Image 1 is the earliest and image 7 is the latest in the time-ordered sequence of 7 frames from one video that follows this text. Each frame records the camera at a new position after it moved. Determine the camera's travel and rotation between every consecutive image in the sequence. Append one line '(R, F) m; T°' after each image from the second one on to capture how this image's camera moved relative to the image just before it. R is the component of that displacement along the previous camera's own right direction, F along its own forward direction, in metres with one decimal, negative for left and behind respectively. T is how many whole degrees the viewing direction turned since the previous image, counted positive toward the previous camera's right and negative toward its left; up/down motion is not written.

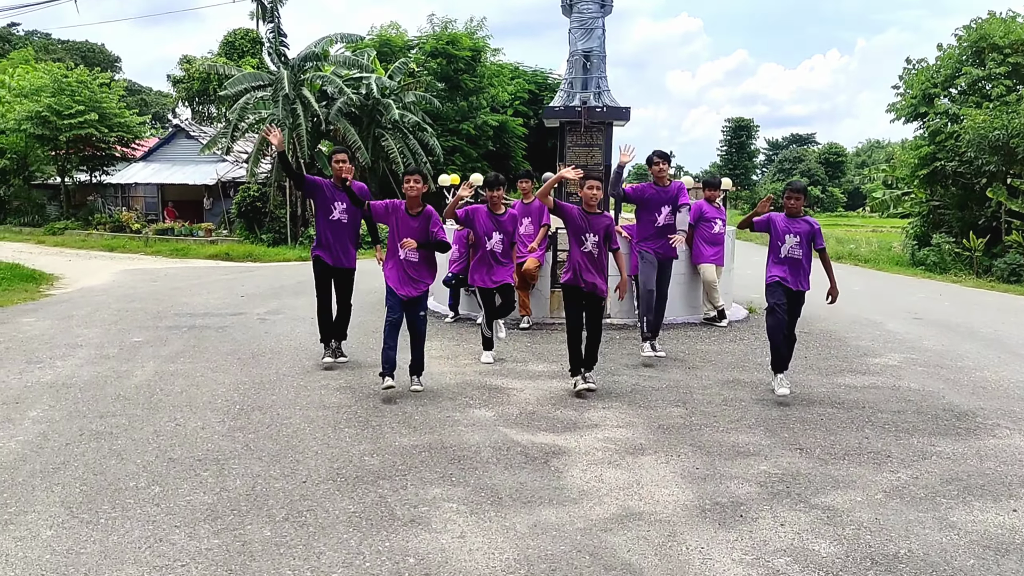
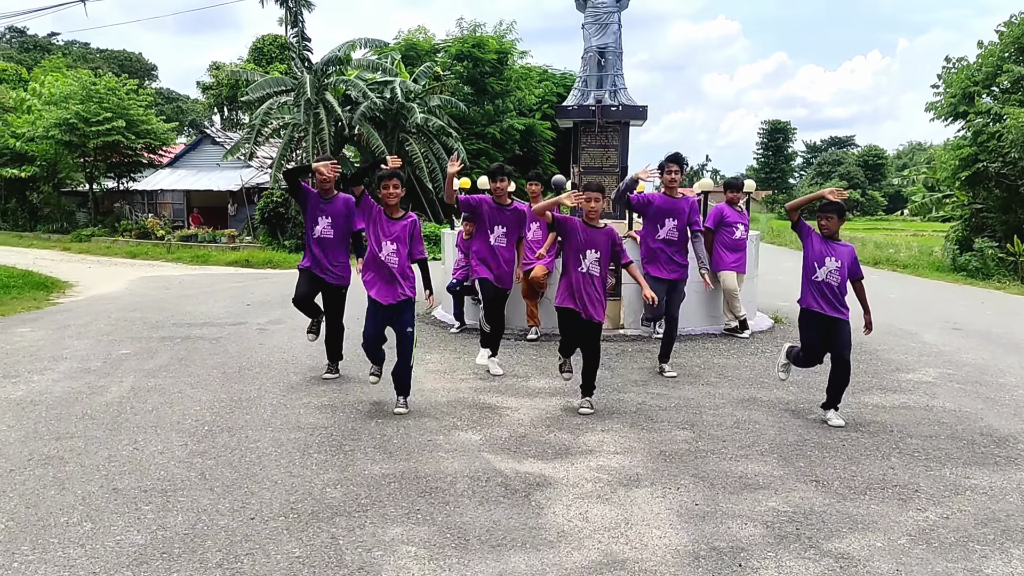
(+0.2, +0.4) m; -2°
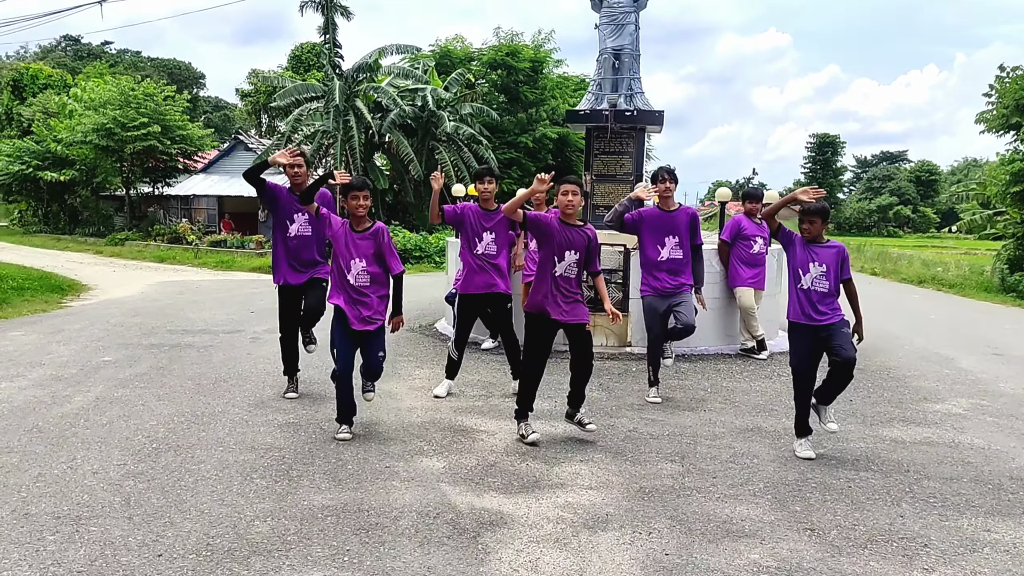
(+0.3, +0.4) m; -3°
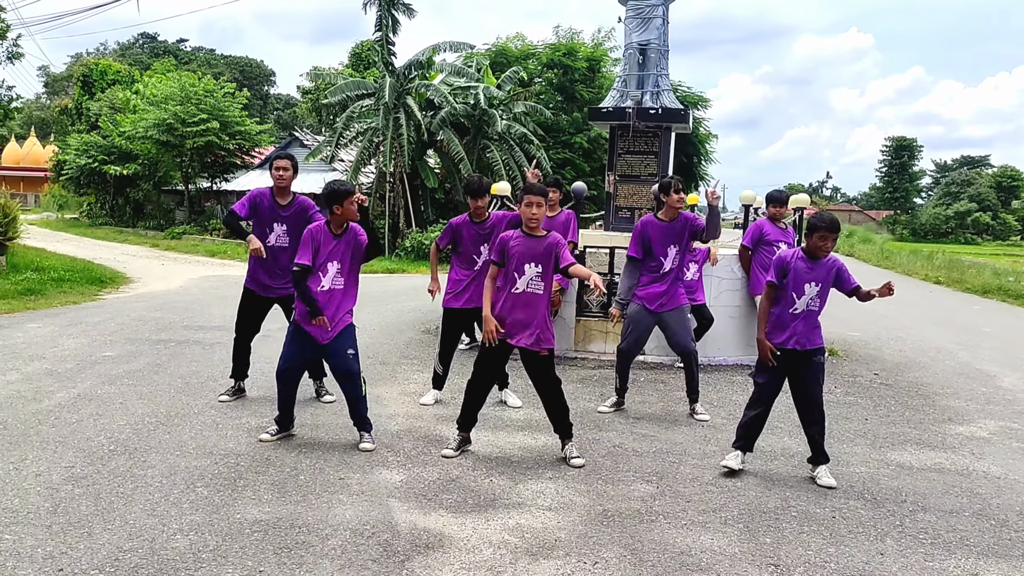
(+0.4, +0.3) m; -4°
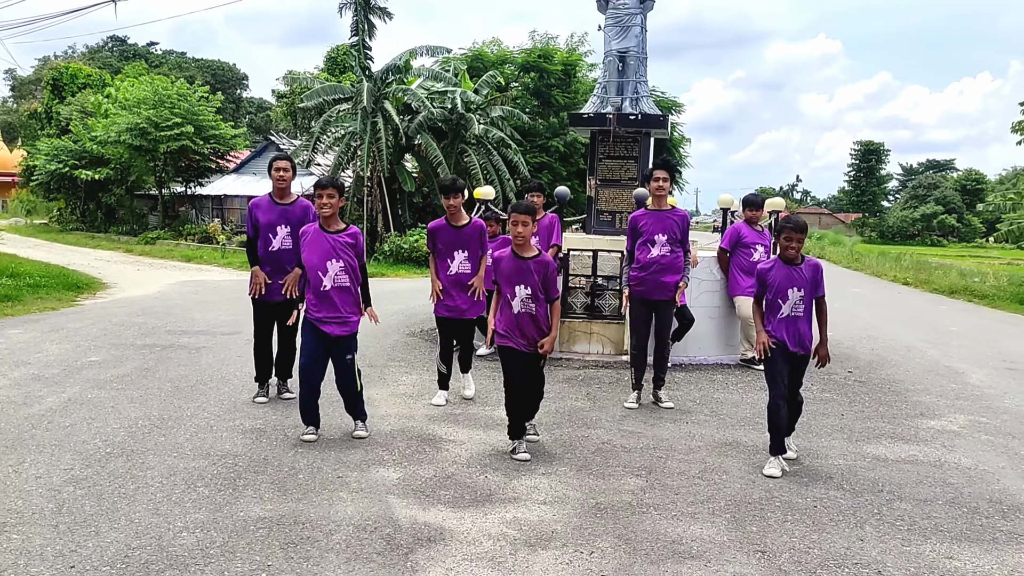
(-0.1, -0.1) m; +2°
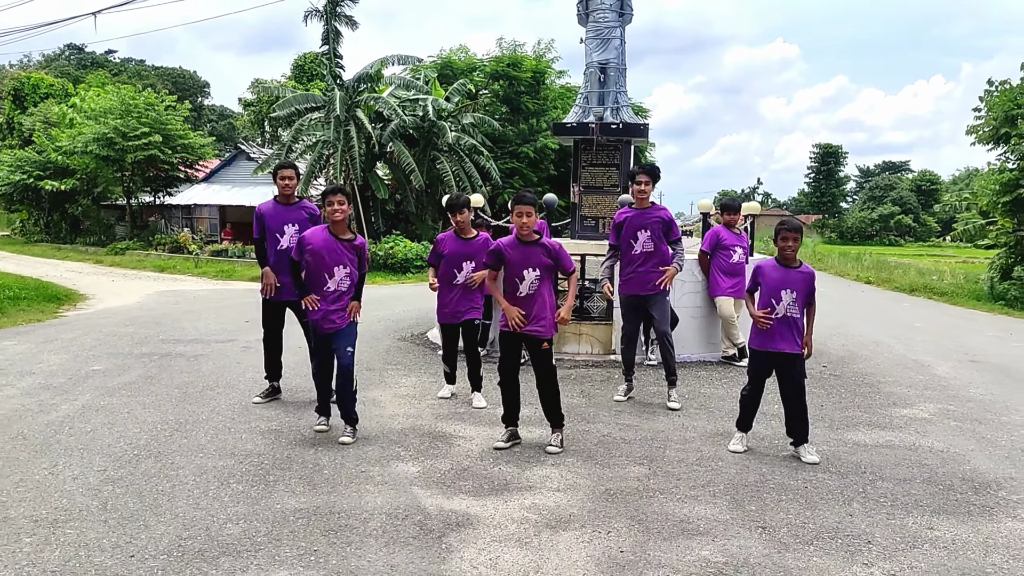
(-0.2, -0.3) m; +2°
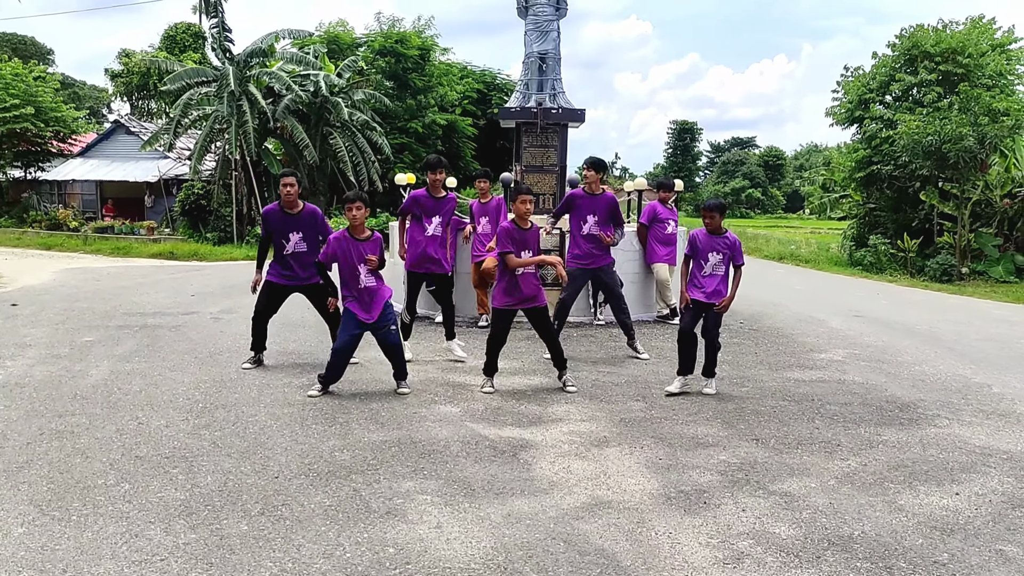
(-0.9, -0.8) m; +9°
